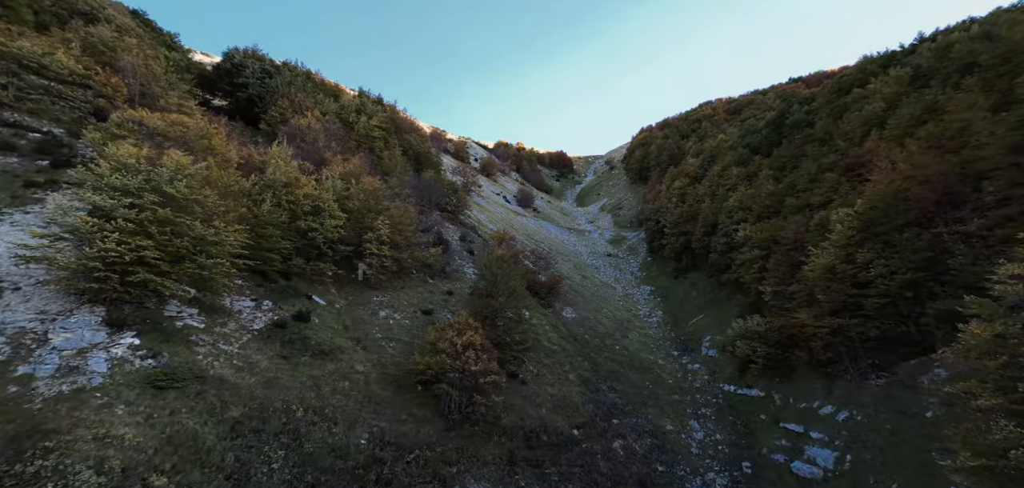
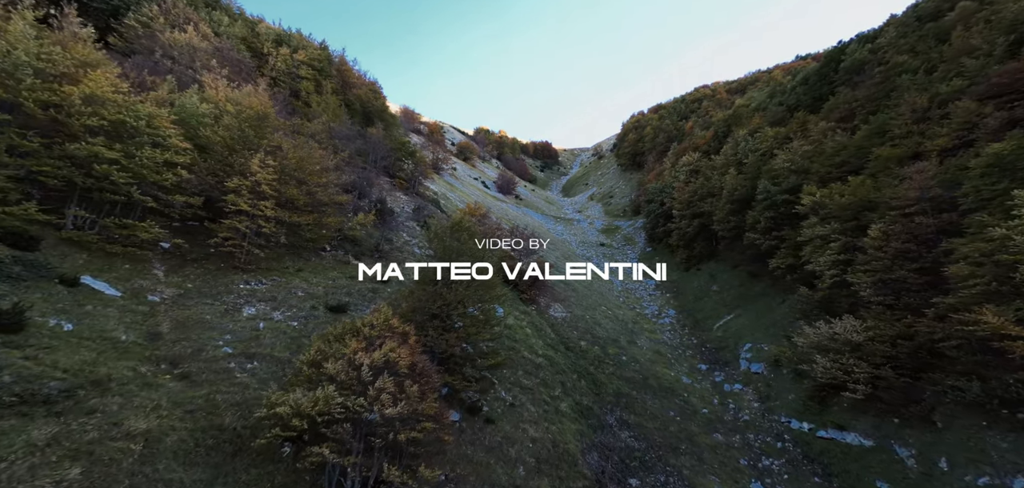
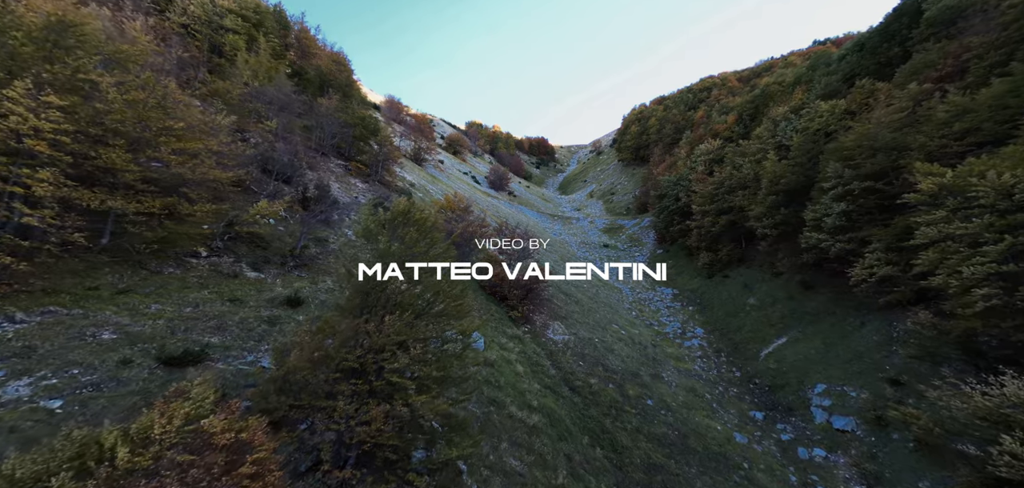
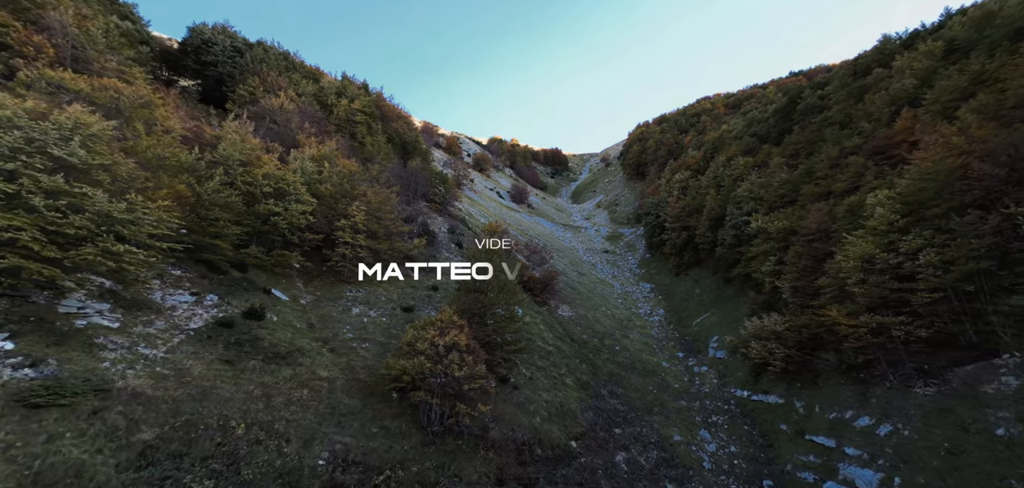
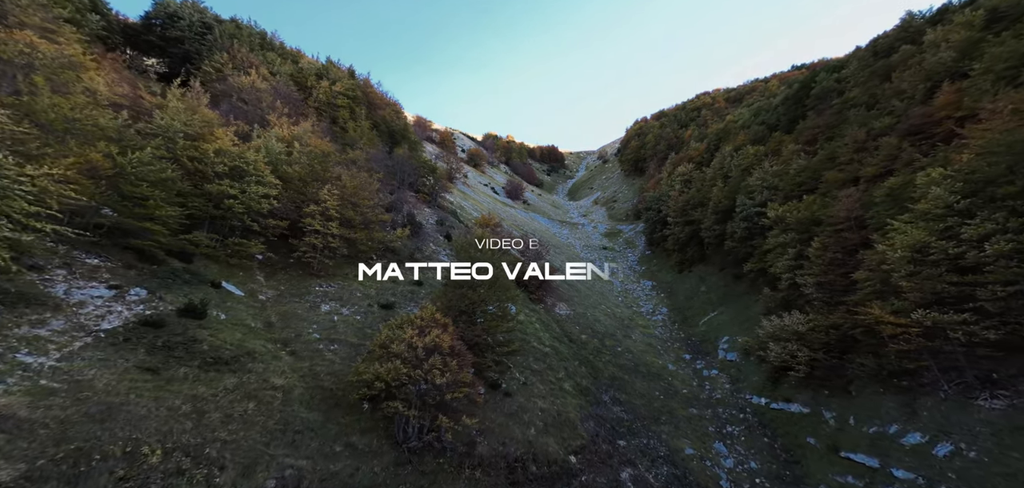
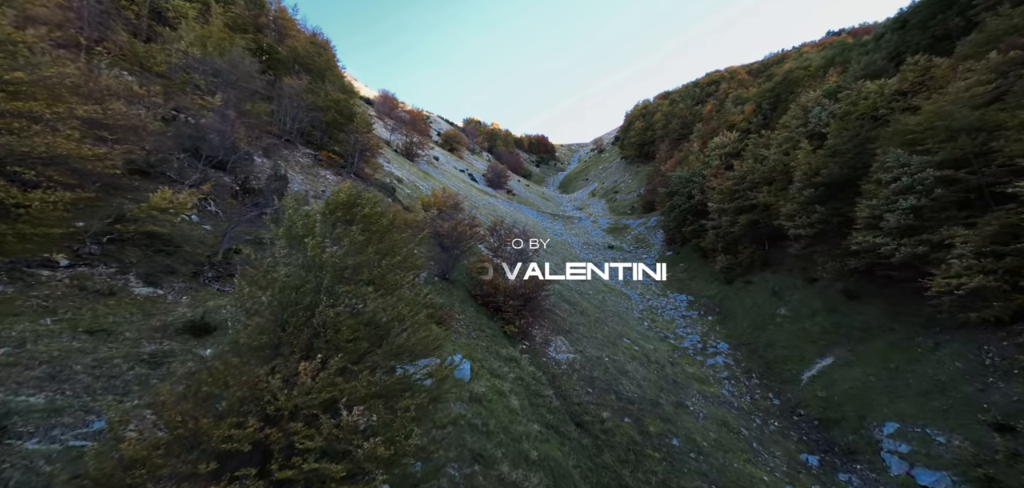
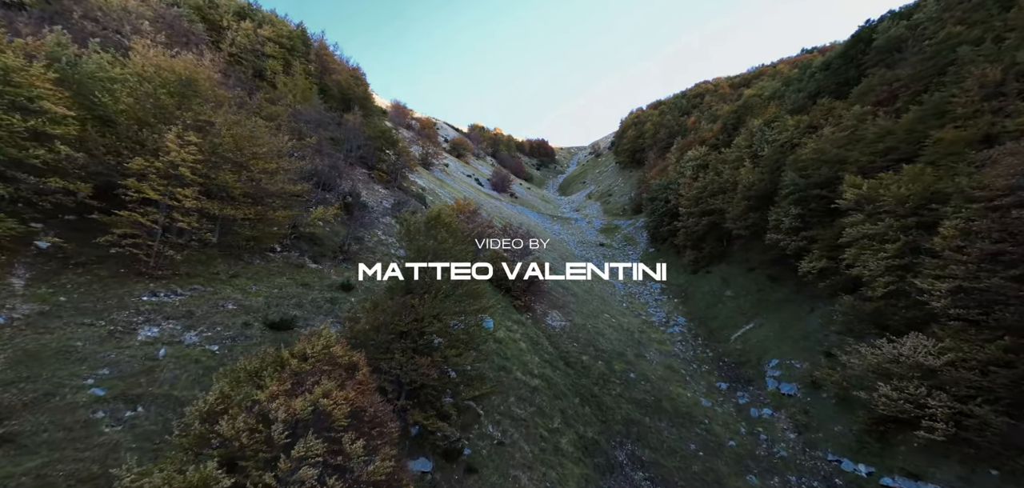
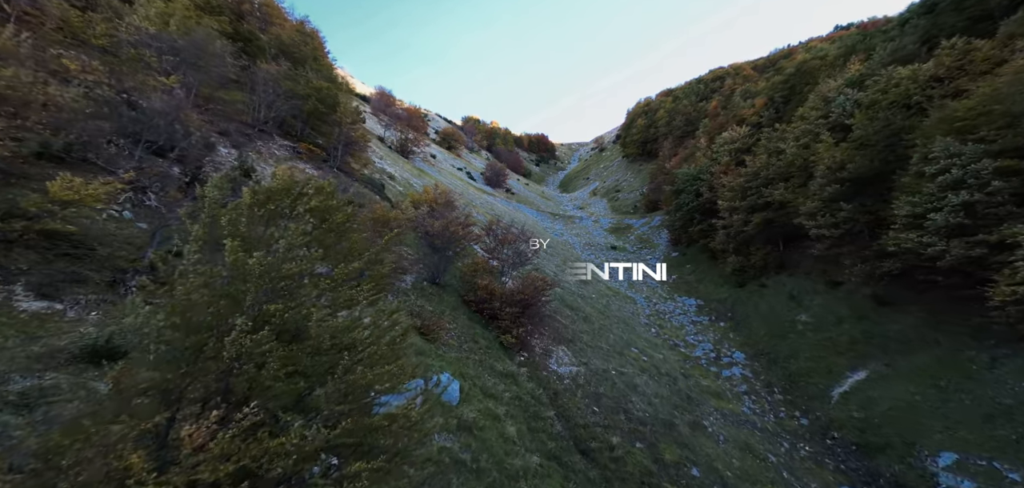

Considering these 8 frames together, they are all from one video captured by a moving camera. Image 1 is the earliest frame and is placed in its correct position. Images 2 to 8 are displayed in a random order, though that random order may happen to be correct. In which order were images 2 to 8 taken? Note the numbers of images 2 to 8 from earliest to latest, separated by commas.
4, 5, 2, 7, 3, 6, 8
